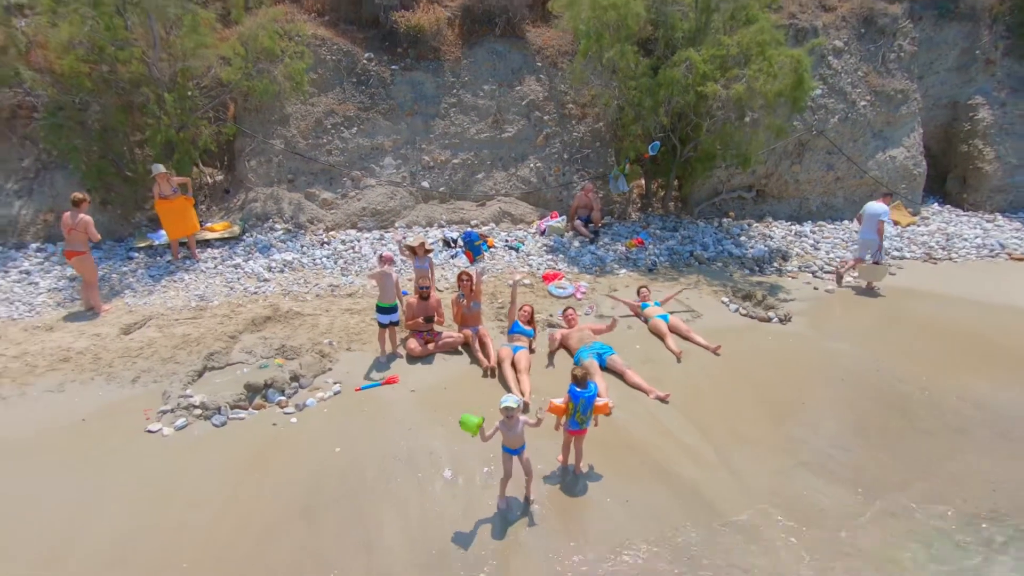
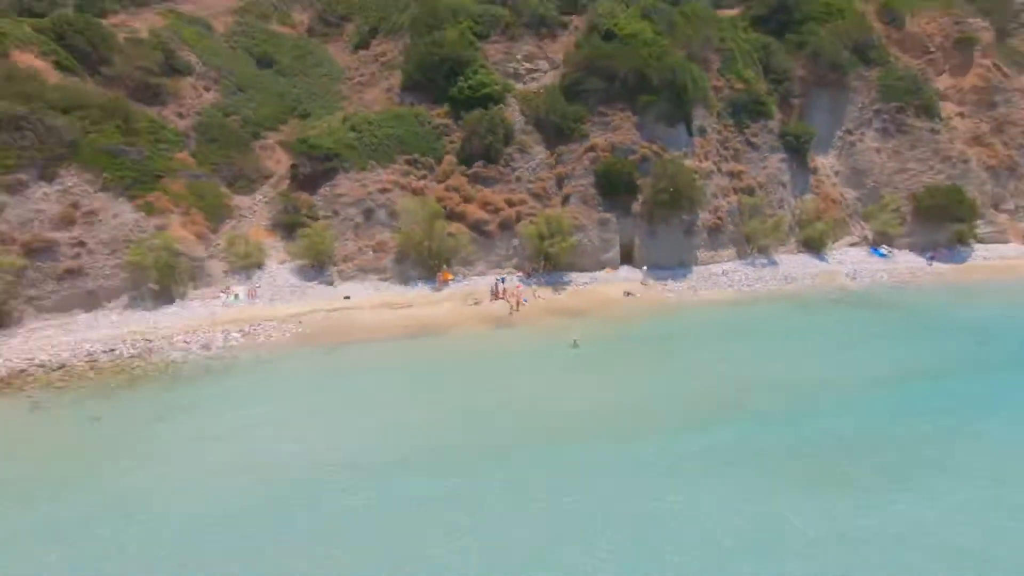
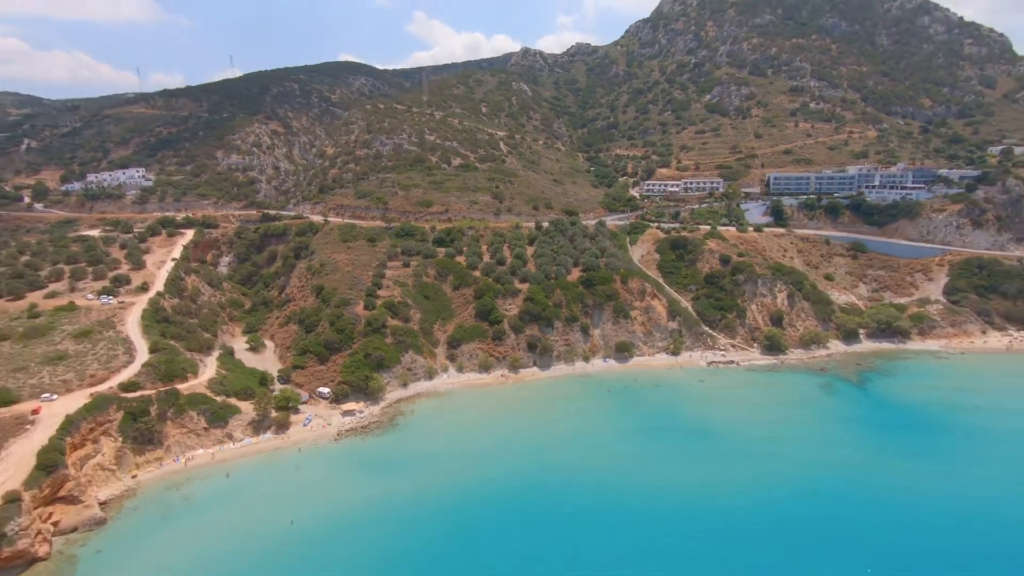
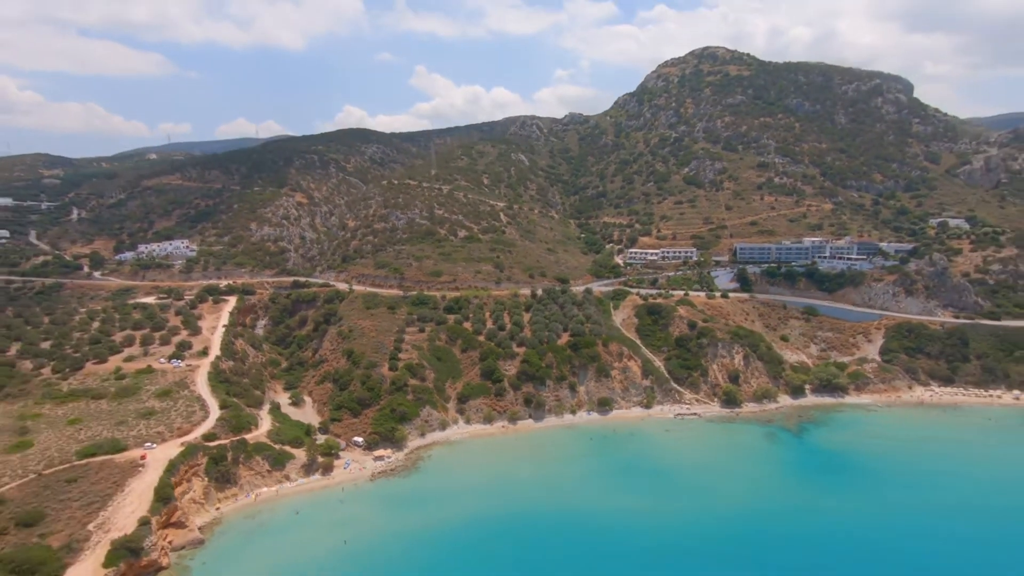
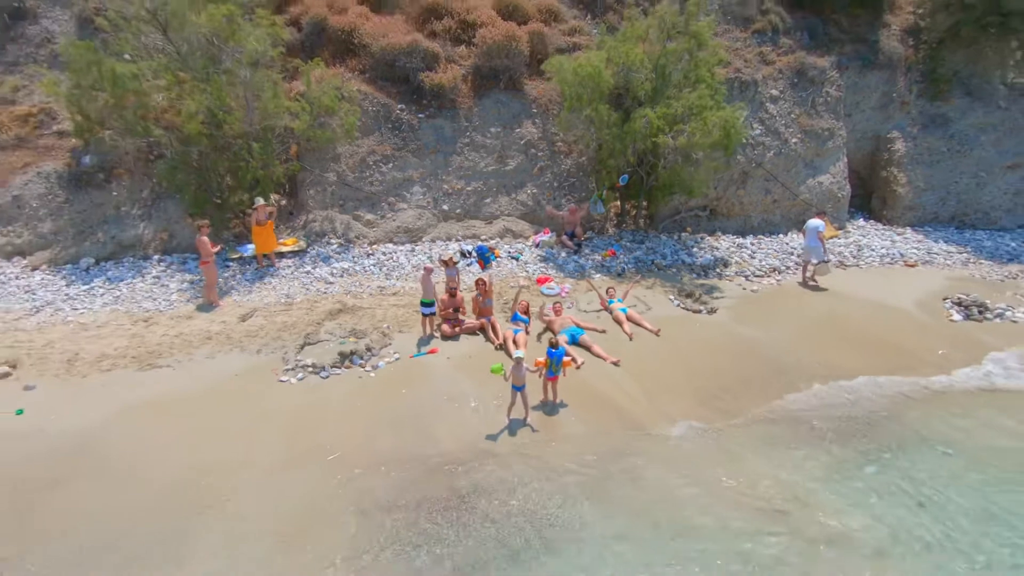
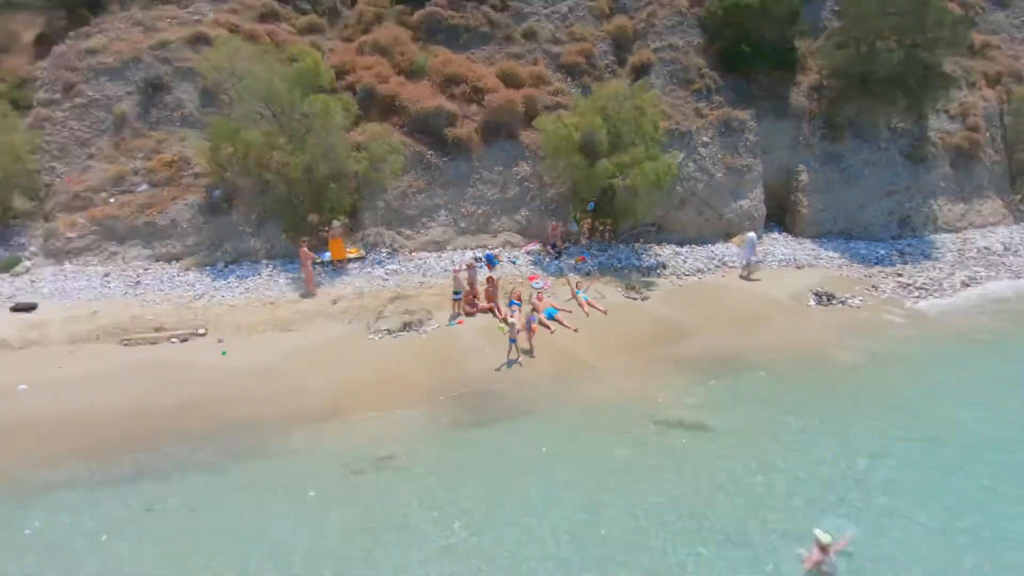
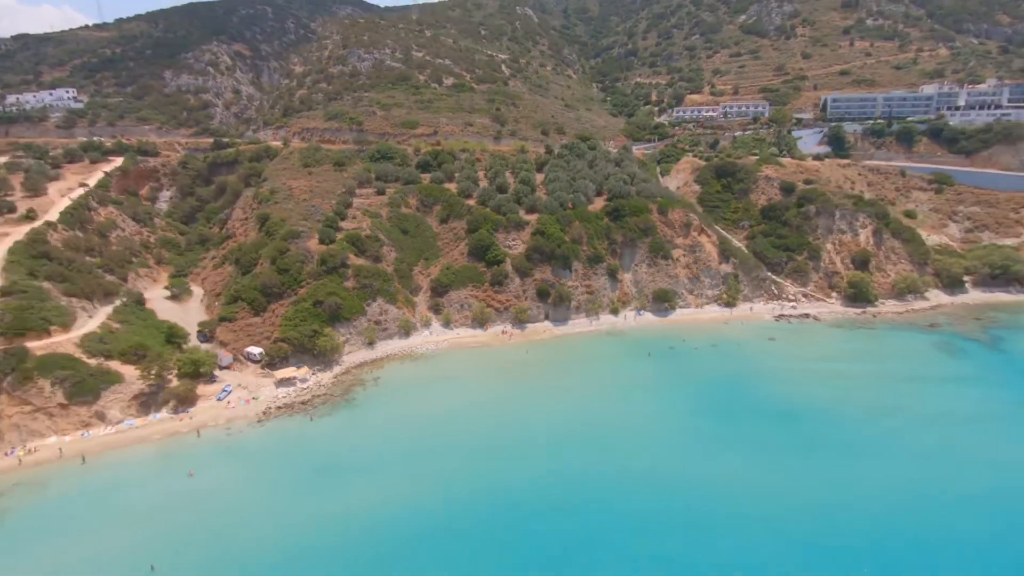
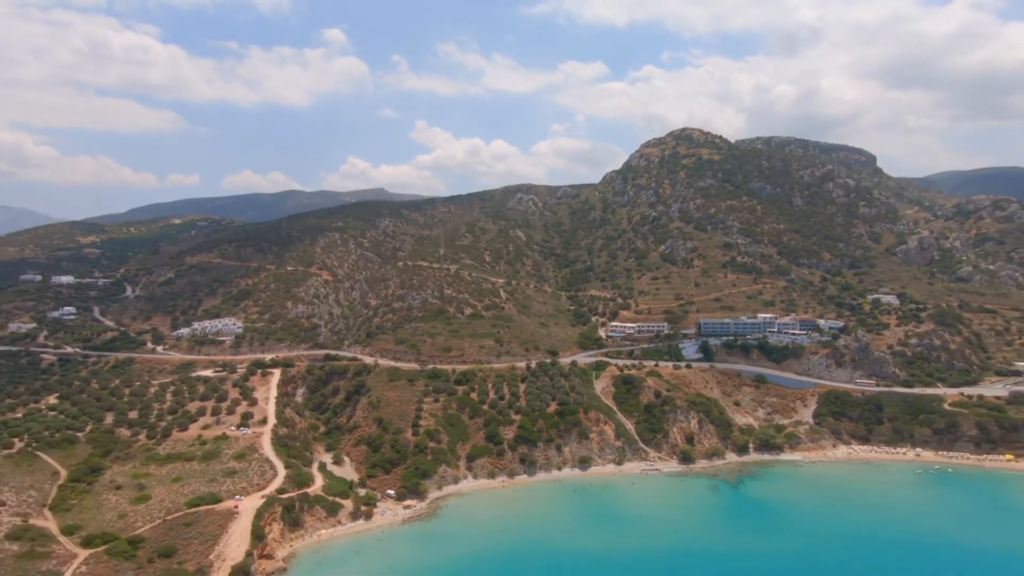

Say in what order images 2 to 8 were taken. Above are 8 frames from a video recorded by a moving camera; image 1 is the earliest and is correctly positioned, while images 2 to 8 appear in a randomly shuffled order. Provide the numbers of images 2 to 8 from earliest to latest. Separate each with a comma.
5, 6, 2, 7, 3, 4, 8
